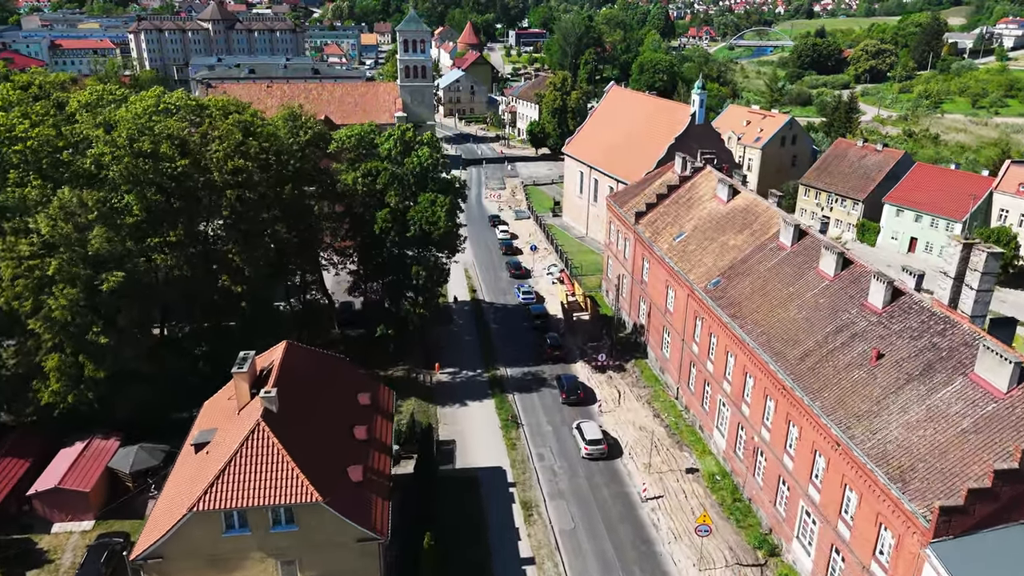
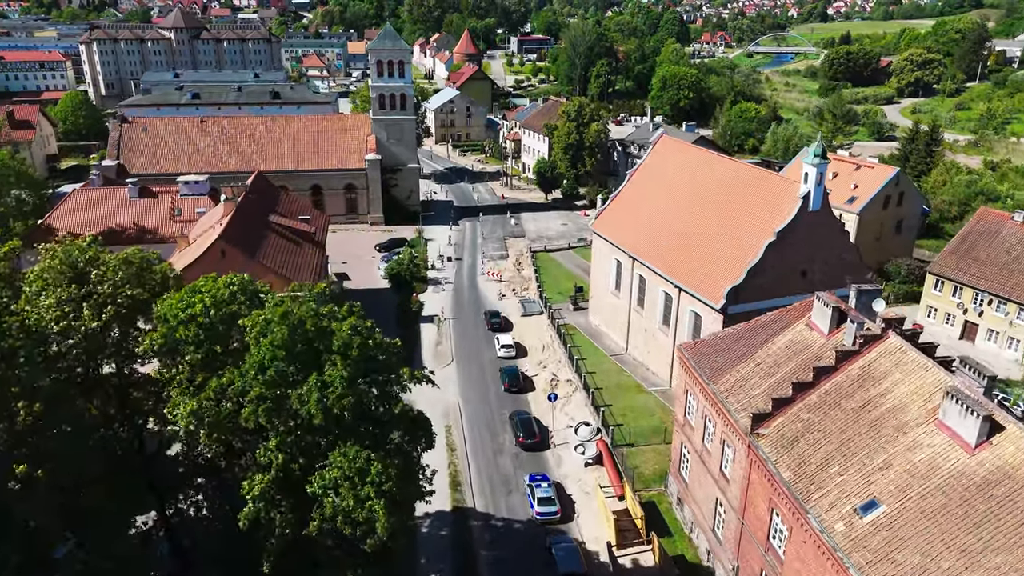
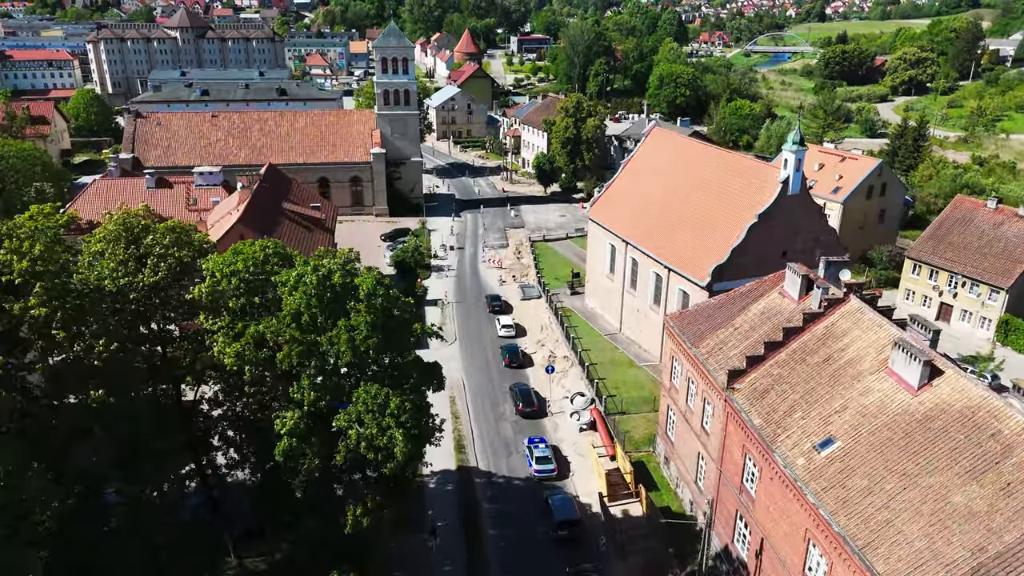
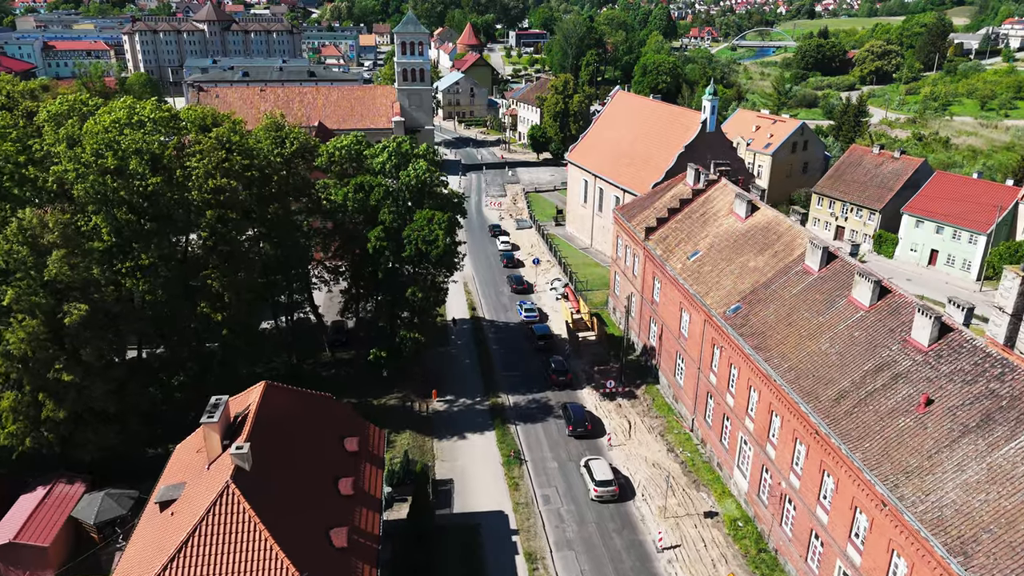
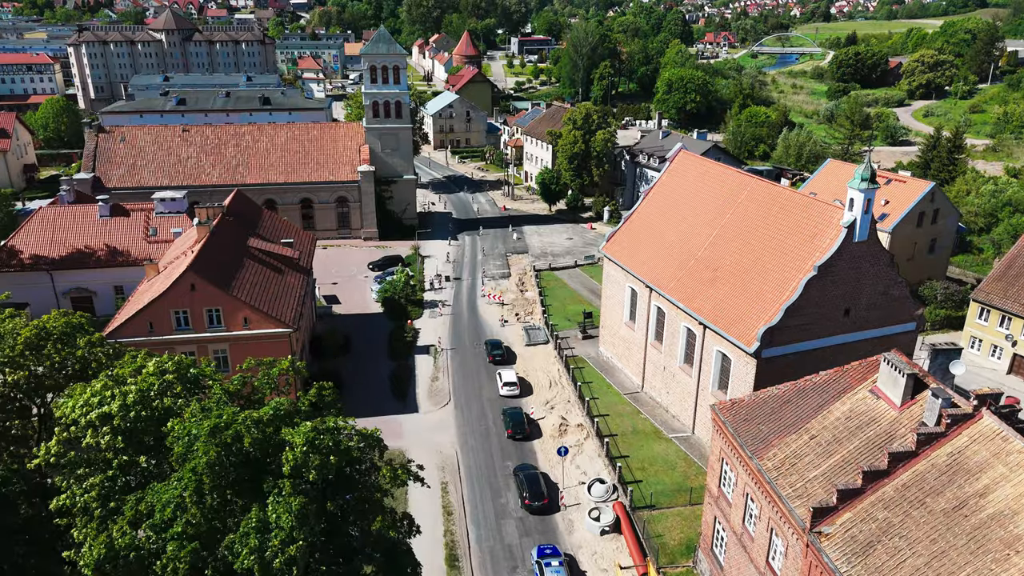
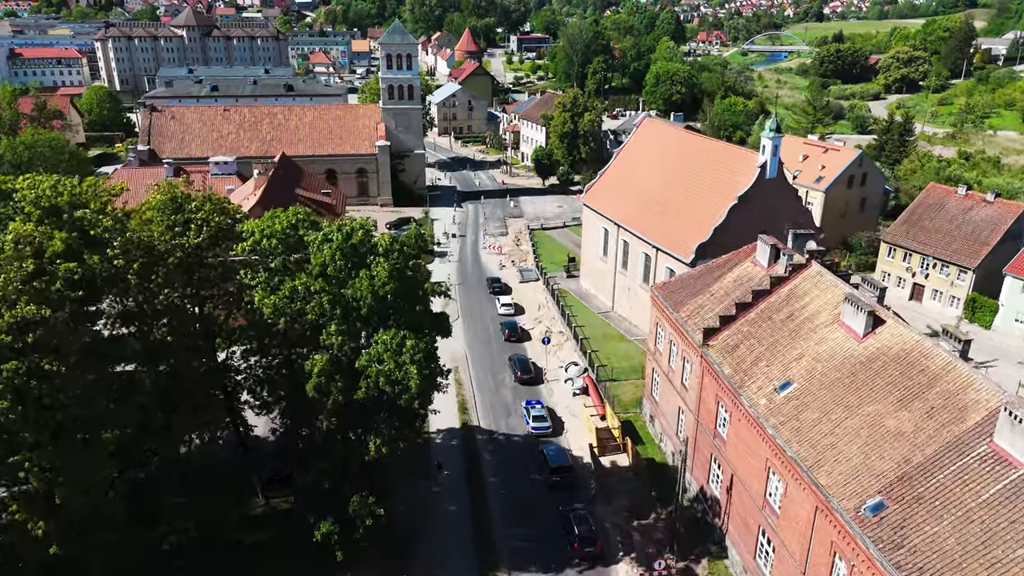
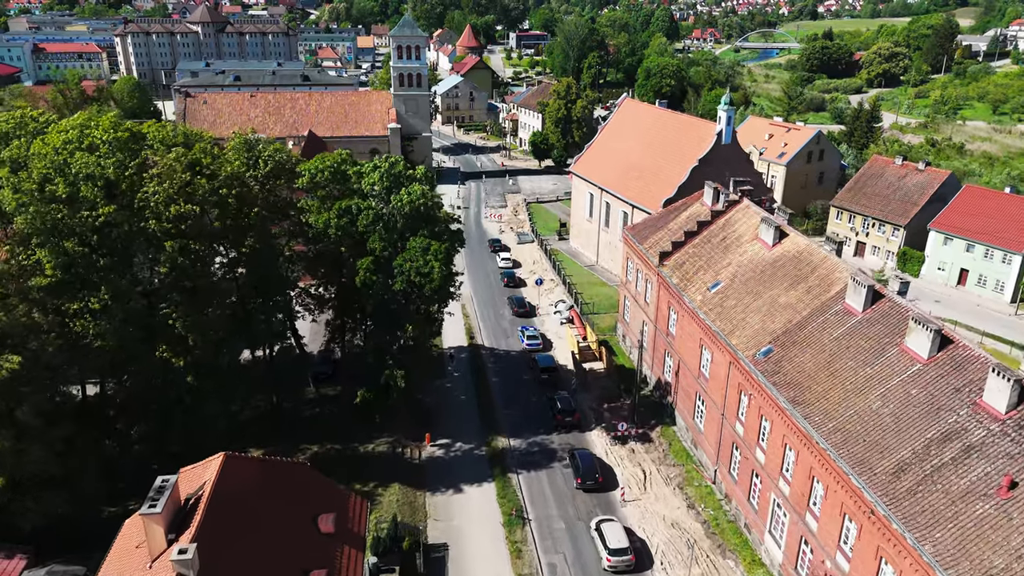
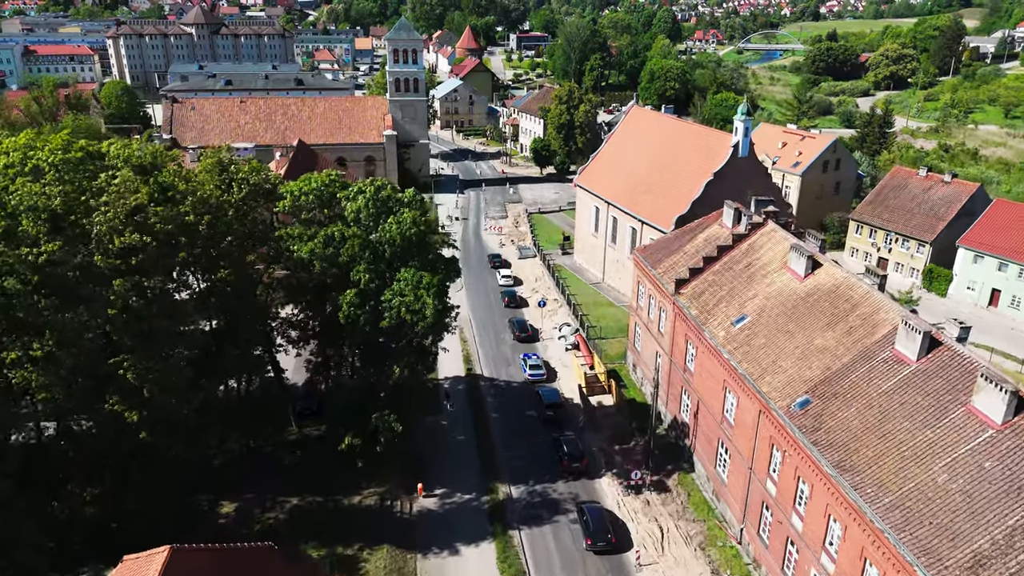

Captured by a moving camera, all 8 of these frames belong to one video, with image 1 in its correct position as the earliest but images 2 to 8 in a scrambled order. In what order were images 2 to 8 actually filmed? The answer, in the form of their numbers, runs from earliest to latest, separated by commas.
4, 7, 8, 6, 3, 2, 5
